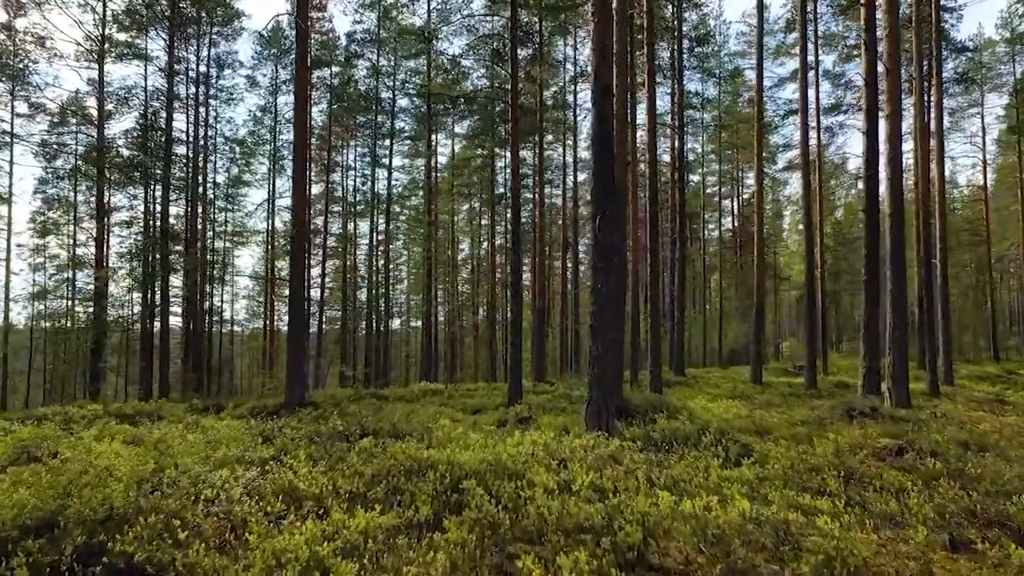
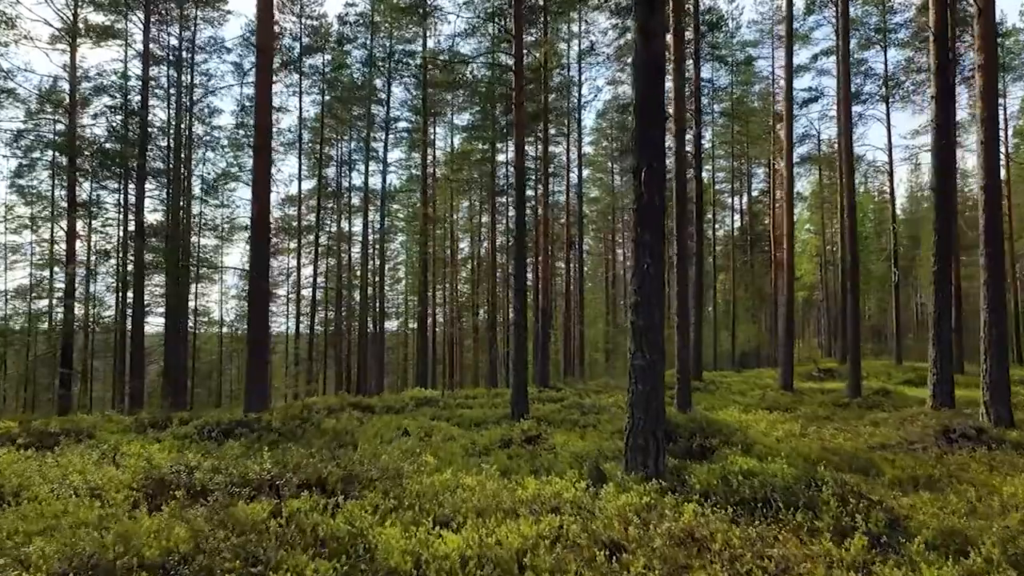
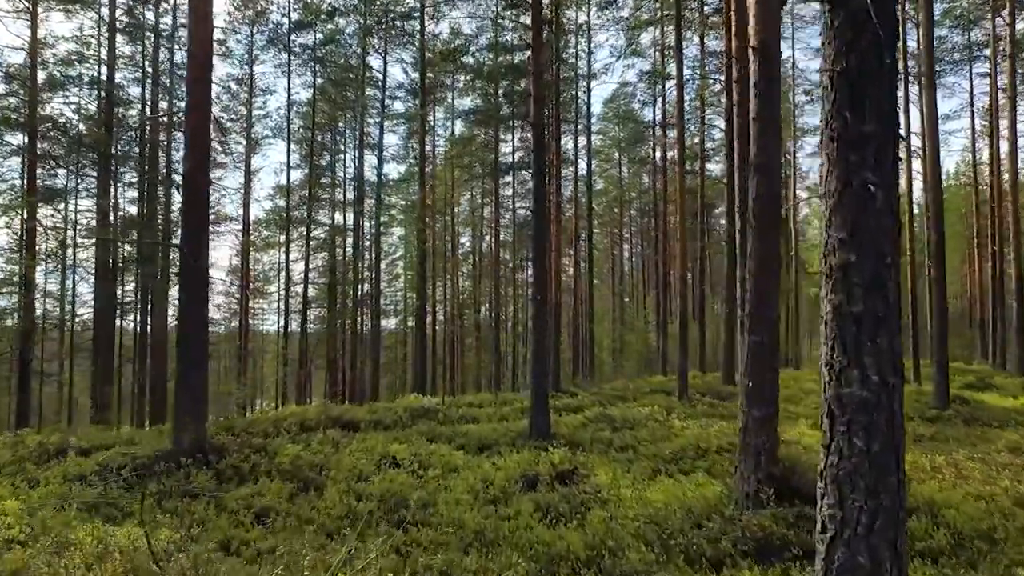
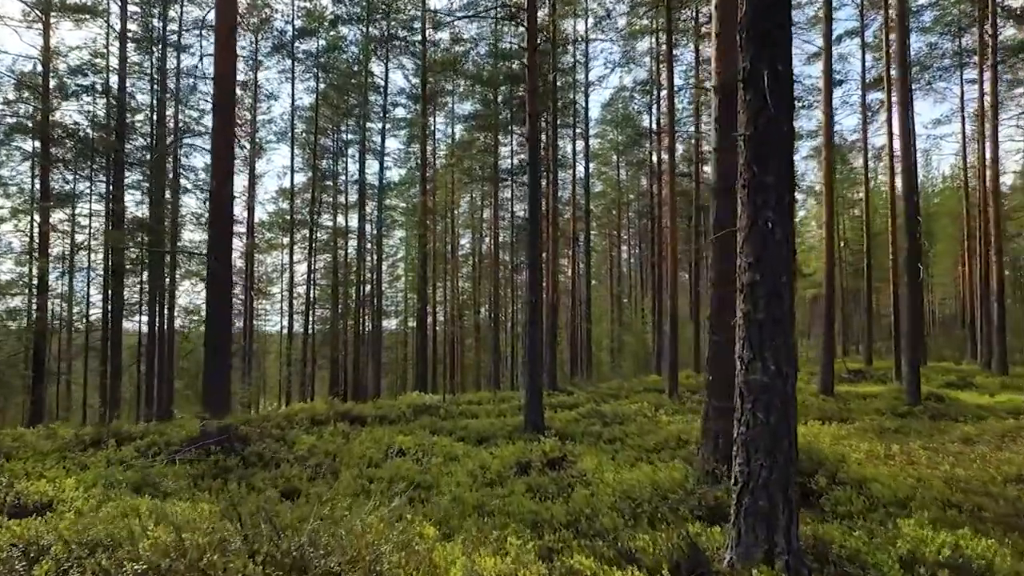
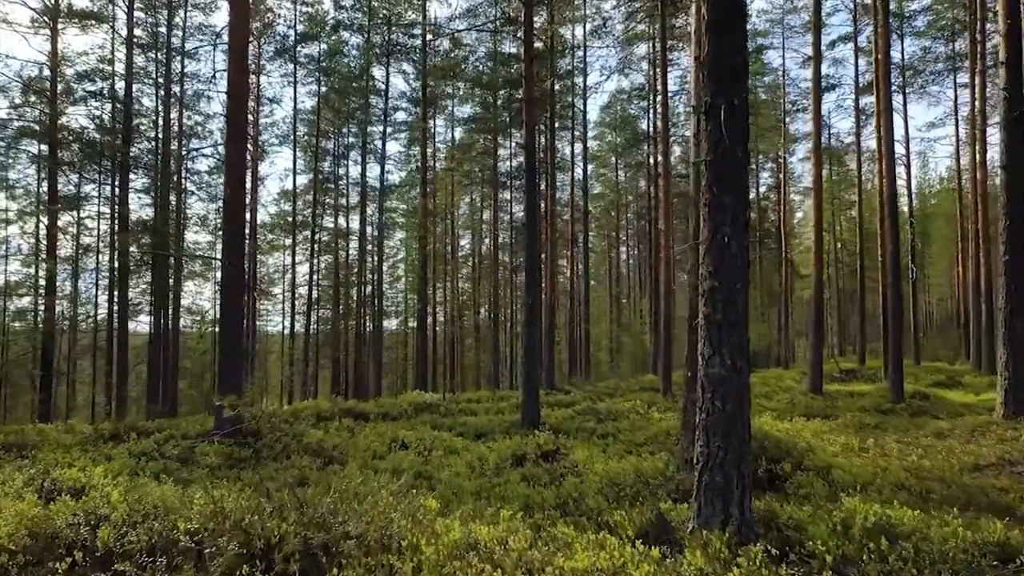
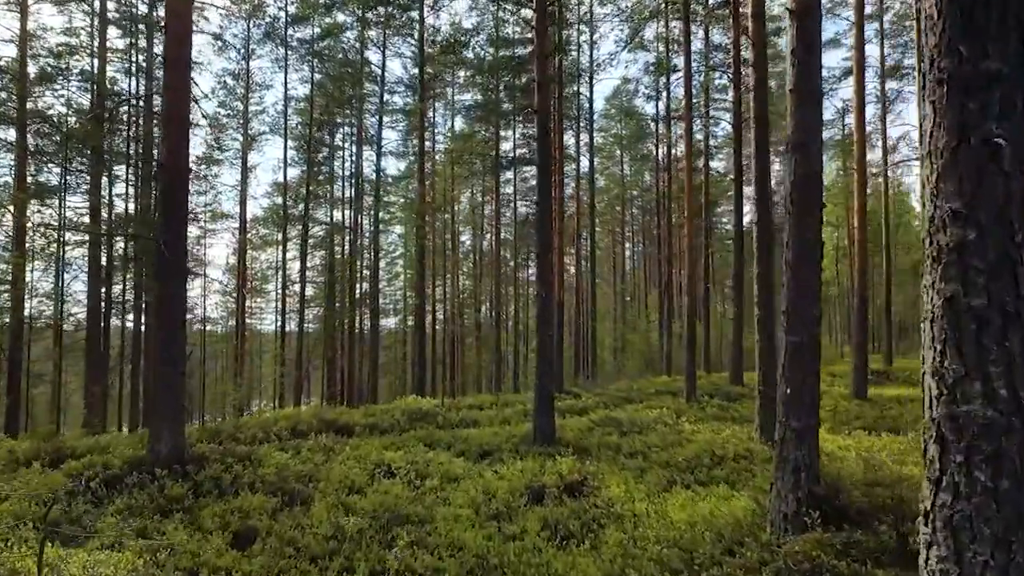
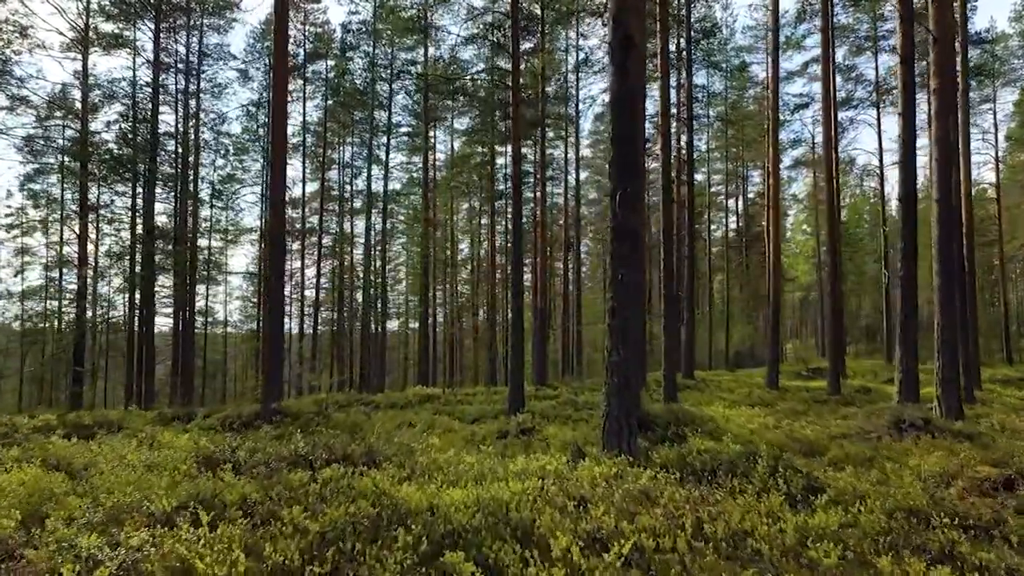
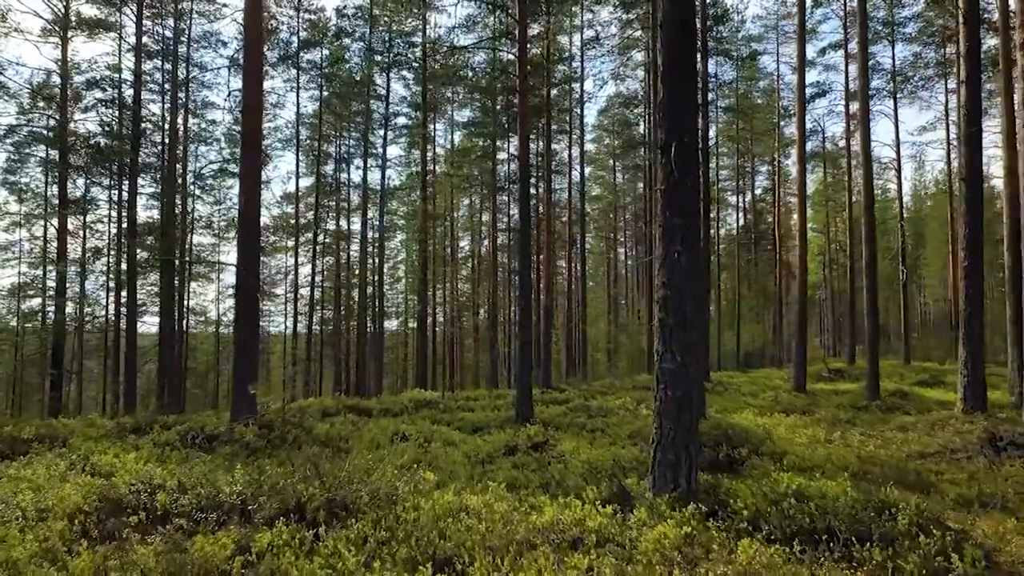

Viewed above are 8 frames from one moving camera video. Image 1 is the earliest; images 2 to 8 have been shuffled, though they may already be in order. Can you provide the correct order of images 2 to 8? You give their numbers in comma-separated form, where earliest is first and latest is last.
7, 2, 8, 5, 4, 3, 6
